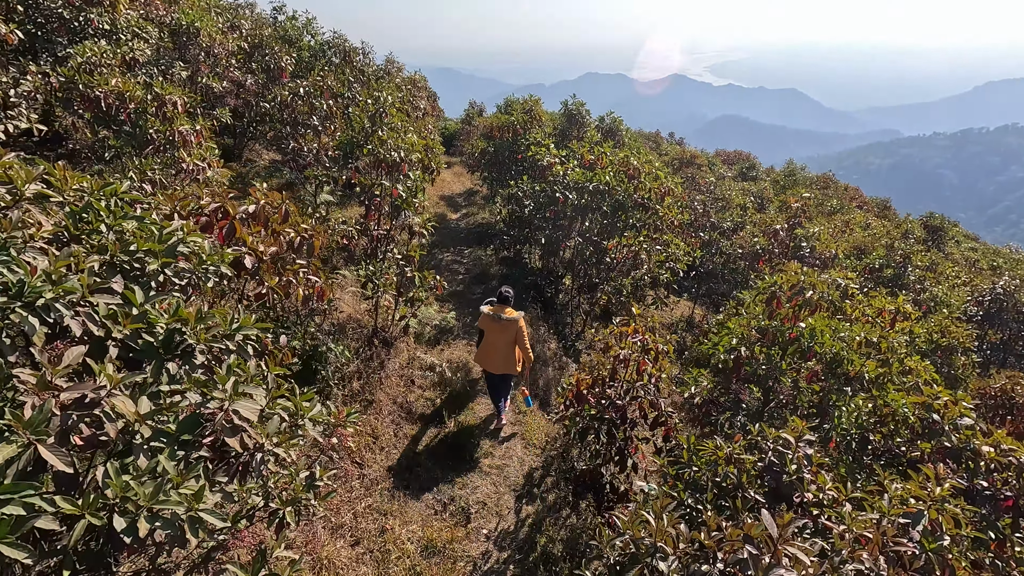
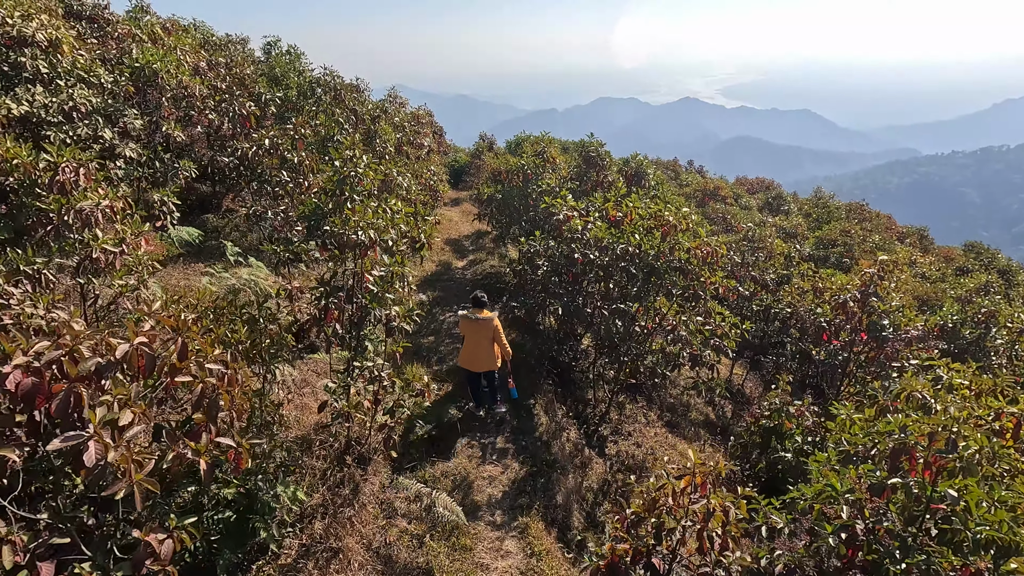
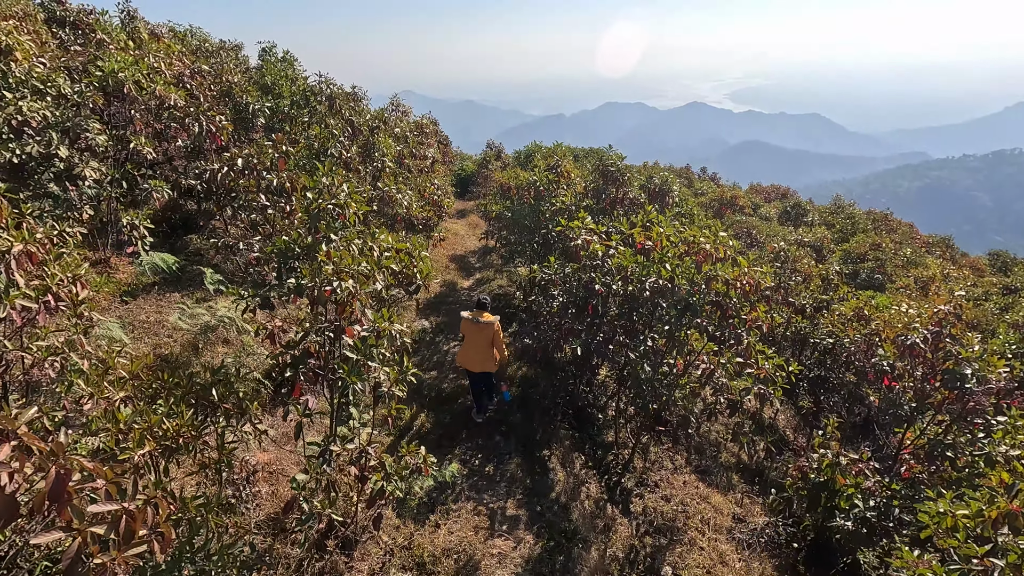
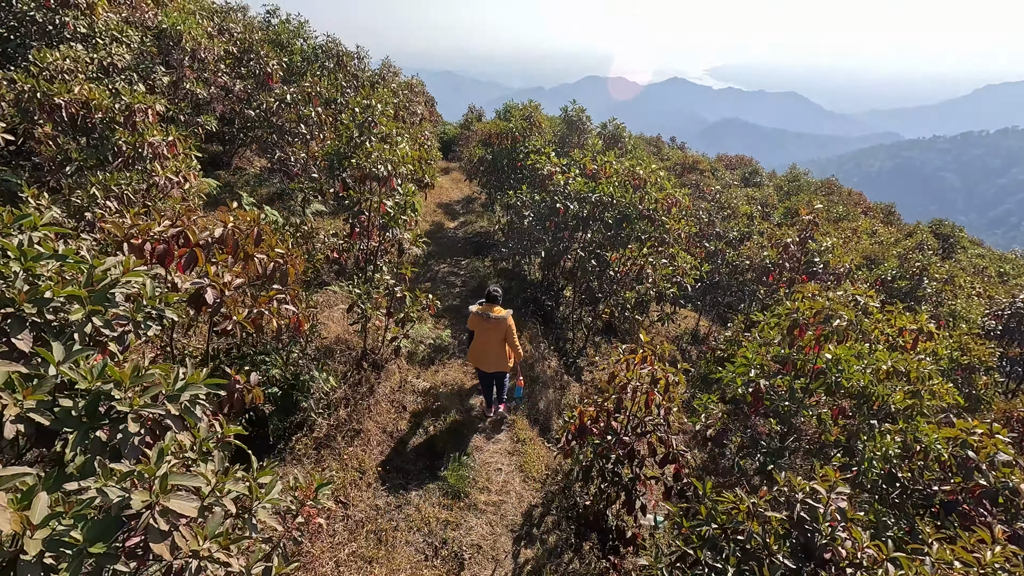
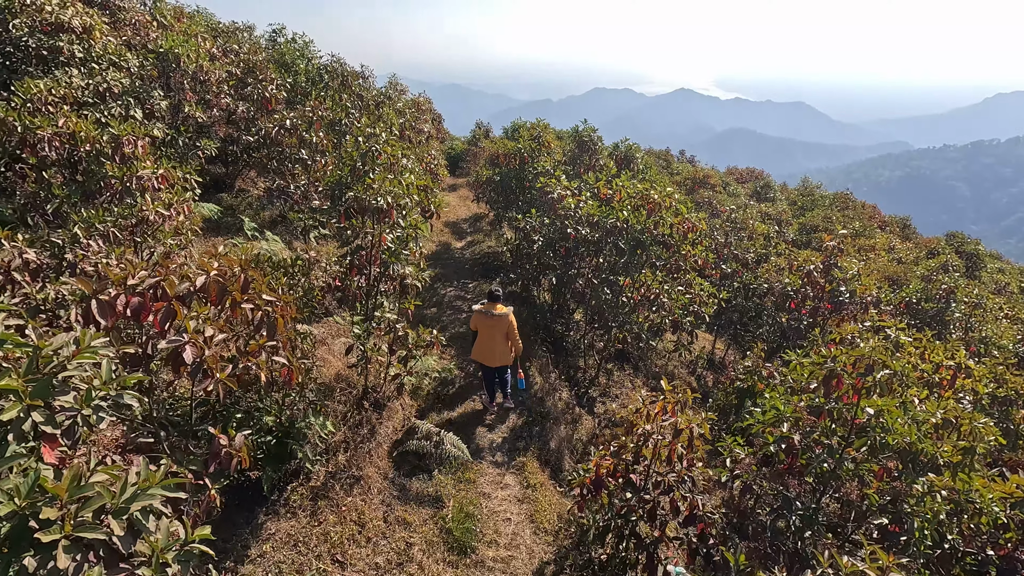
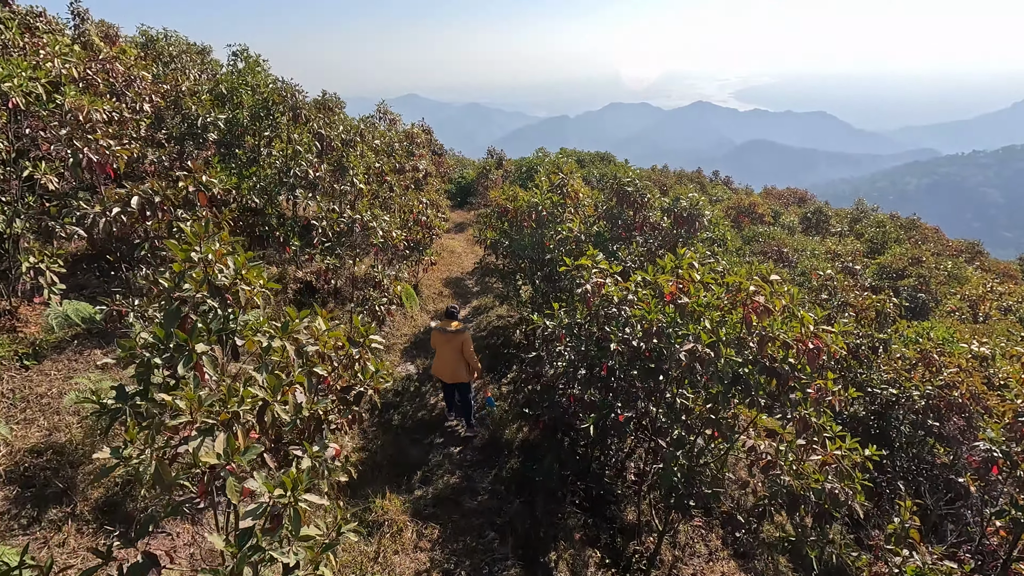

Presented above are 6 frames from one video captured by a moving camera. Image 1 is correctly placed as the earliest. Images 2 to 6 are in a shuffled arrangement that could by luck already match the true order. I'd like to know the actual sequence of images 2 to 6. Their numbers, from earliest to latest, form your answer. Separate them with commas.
4, 5, 2, 3, 6
